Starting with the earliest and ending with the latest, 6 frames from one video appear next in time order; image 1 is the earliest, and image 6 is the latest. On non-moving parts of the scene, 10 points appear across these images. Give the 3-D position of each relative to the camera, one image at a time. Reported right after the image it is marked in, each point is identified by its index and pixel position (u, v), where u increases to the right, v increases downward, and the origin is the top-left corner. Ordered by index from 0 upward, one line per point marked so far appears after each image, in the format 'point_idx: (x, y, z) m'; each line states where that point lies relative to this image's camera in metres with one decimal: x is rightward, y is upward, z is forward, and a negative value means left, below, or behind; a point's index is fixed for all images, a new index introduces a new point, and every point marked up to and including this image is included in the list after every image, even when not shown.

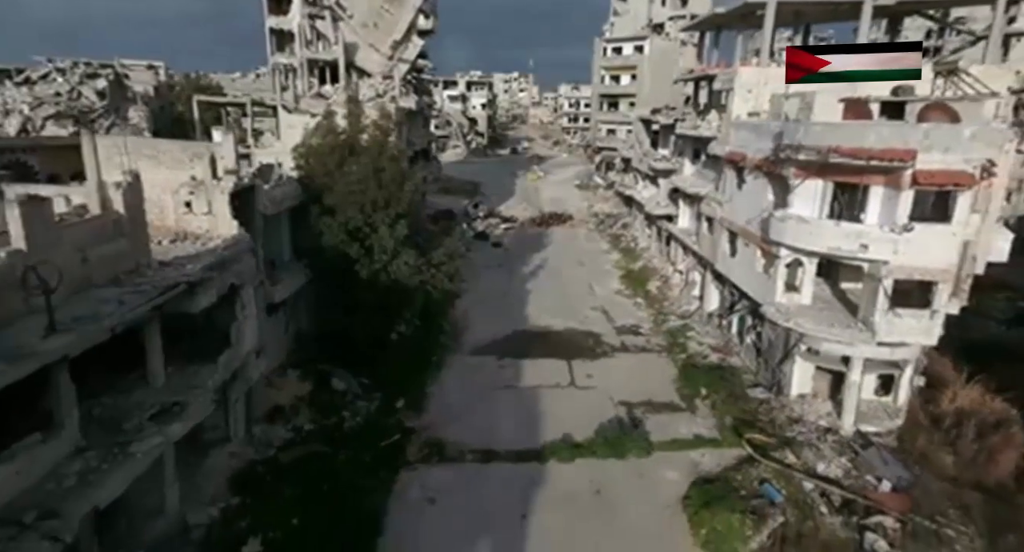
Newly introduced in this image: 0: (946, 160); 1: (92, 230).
0: (+11.1, +3.0, +17.5) m
1: (-7.2, +0.8, +11.5) m
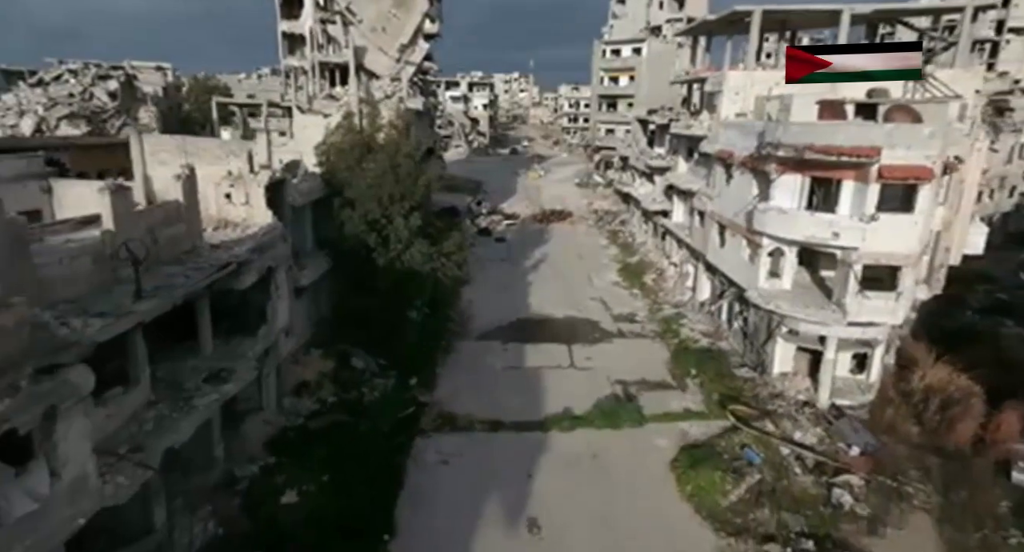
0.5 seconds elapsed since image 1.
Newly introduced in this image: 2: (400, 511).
0: (+11.3, +3.4, +19.4) m
1: (-7.0, +1.3, +13.4) m
2: (-2.8, -5.7, +16.8) m
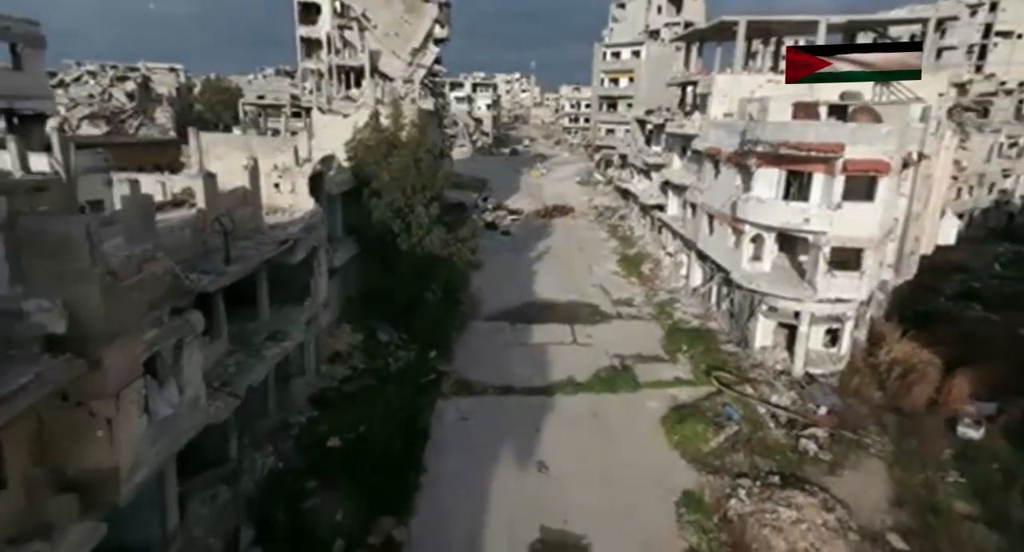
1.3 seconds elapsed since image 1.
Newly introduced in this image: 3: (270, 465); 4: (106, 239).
0: (+11.7, +4.1, +22.1) m
1: (-6.7, +1.9, +16.2) m
2: (-2.5, -5.1, +19.5) m
3: (-6.1, -4.8, +17.2) m
4: (-6.0, +0.5, +10.0) m
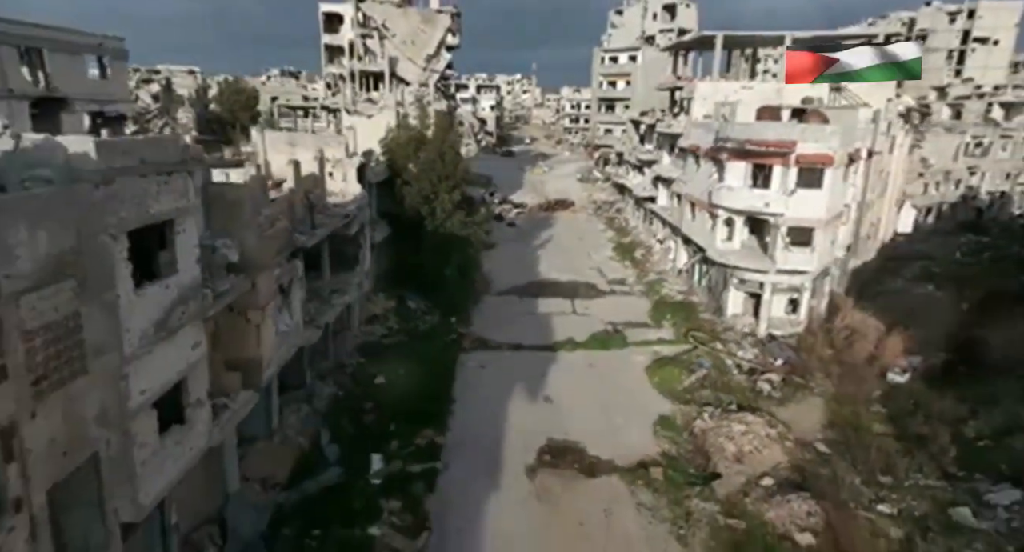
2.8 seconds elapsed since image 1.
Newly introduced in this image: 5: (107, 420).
0: (+12.1, +5.1, +26.8) m
1: (-6.3, +3.0, +20.9) m
2: (-2.1, -4.0, +24.2) m
3: (-5.7, -3.8, +21.9) m
4: (-5.6, +1.6, +14.7) m
5: (-5.7, -2.0, +9.5) m
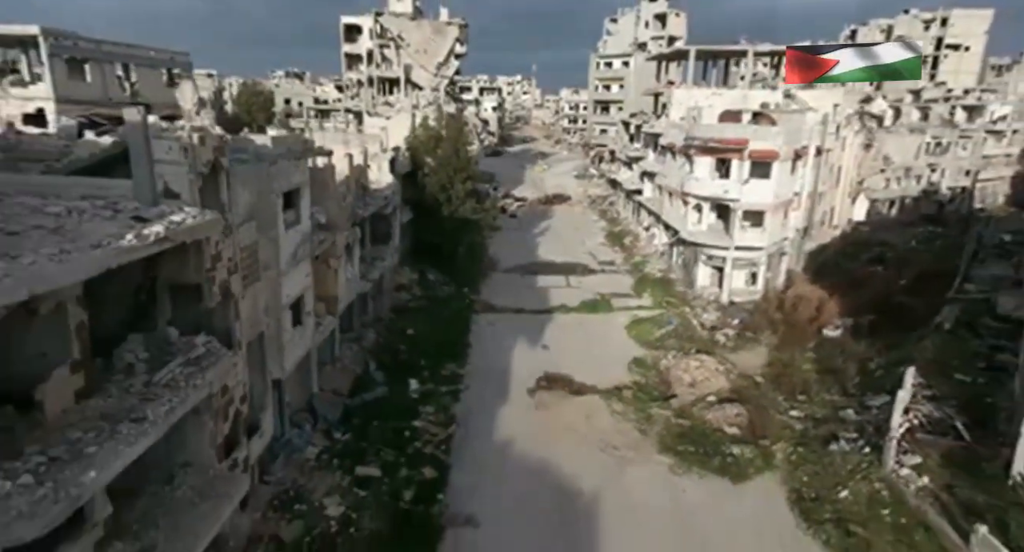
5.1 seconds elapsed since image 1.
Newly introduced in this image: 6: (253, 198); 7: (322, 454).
0: (+12.3, +6.3, +32.7) m
1: (-6.1, +4.2, +26.7) m
2: (-1.9, -2.8, +30.0) m
3: (-5.6, -2.5, +27.7) m
4: (-5.4, +2.8, +20.5) m
5: (-5.5, -0.8, +15.3) m
6: (-5.5, +1.7, +14.4) m
7: (-5.2, -4.9, +18.6) m
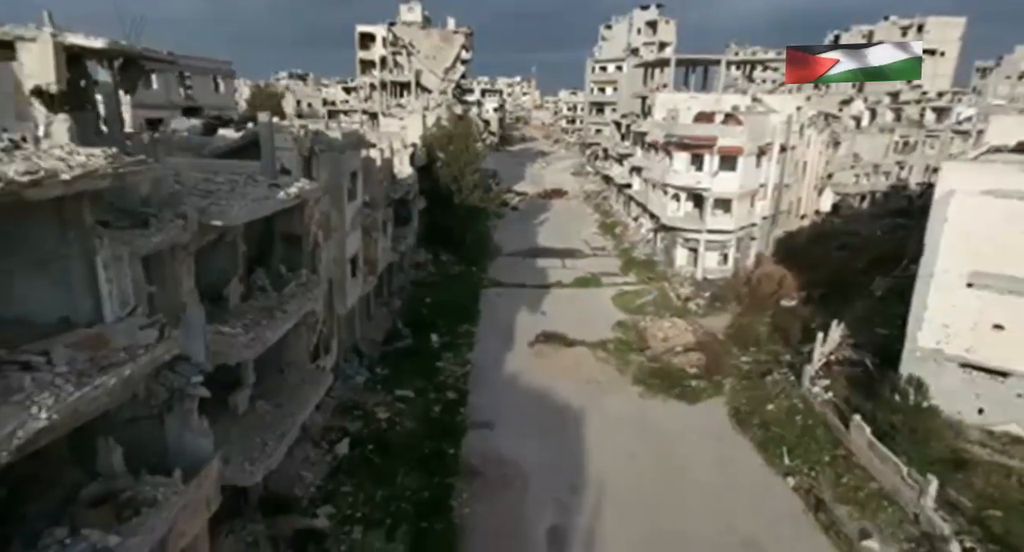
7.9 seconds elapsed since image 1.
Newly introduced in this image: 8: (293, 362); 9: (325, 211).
0: (+12.4, +7.5, +38.0) m
1: (-5.9, +5.4, +32.0) m
2: (-1.8, -1.6, +35.3) m
3: (-5.4, -1.3, +33.0) m
4: (-5.2, +4.0, +25.8) m
5: (-5.3, +0.4, +20.6) m
6: (-5.3, +2.9, +19.7) m
7: (-5.1, -3.7, +23.9) m
8: (-5.7, -2.2, +17.5) m
9: (-5.3, +1.8, +19.3) m
